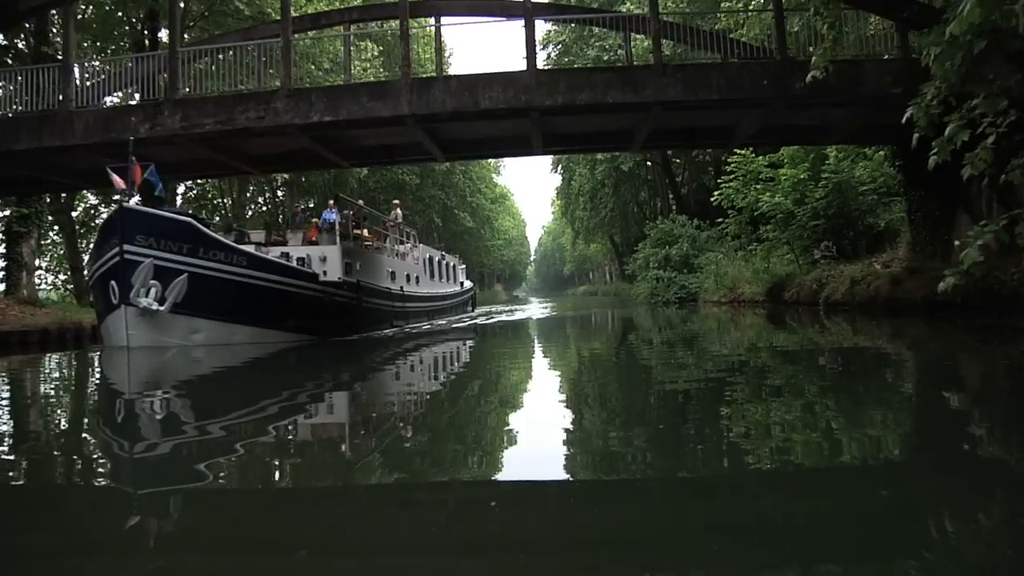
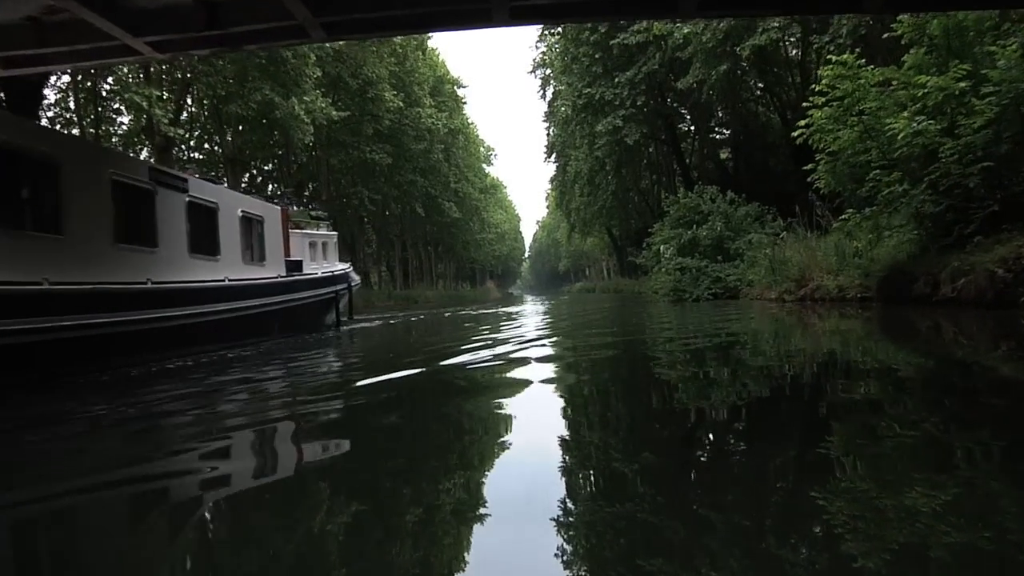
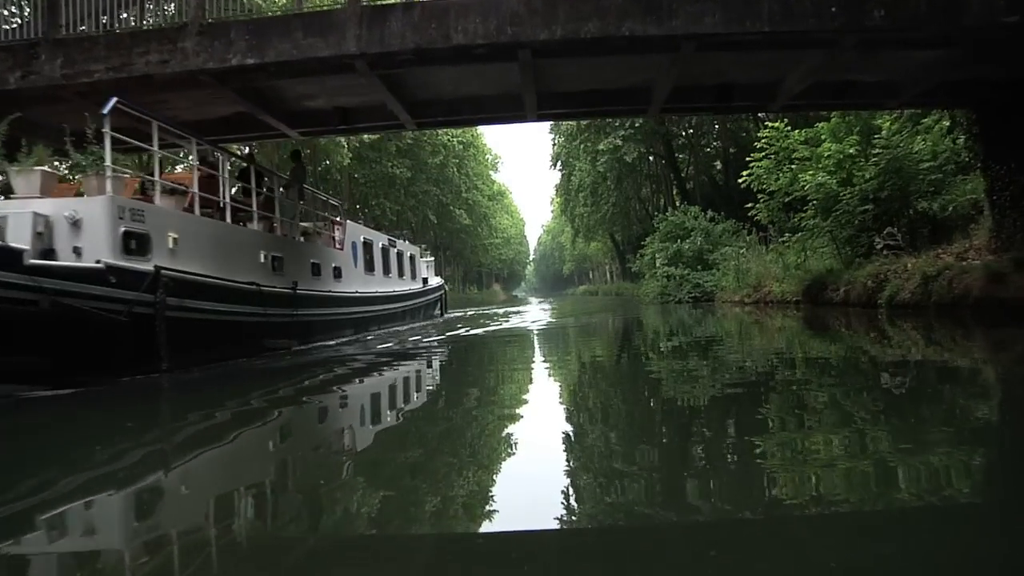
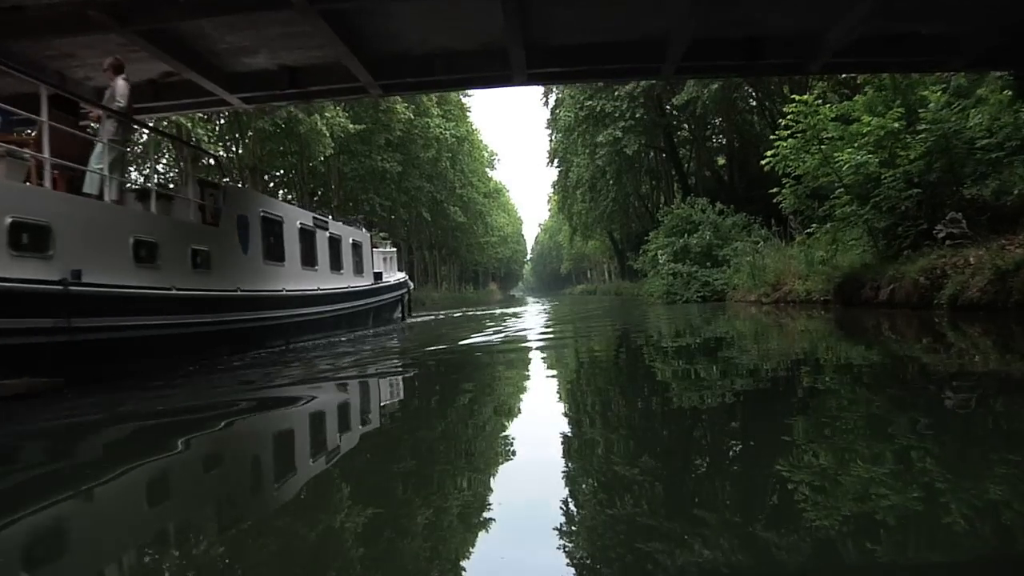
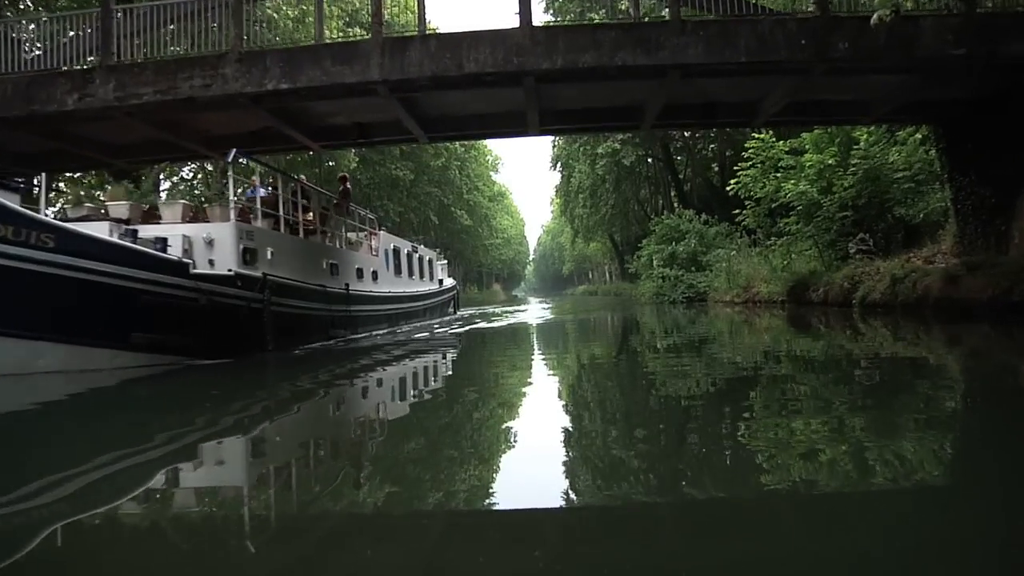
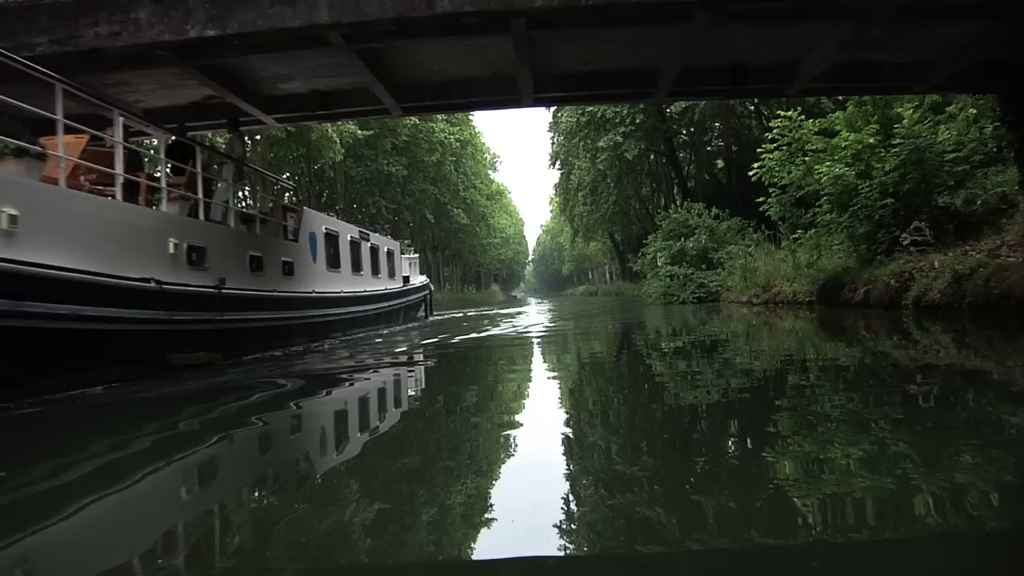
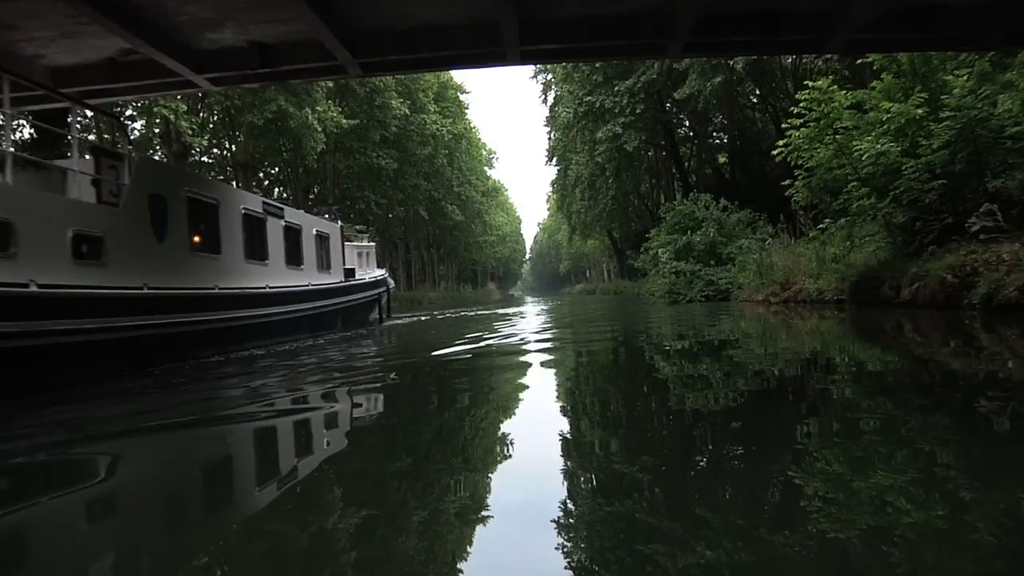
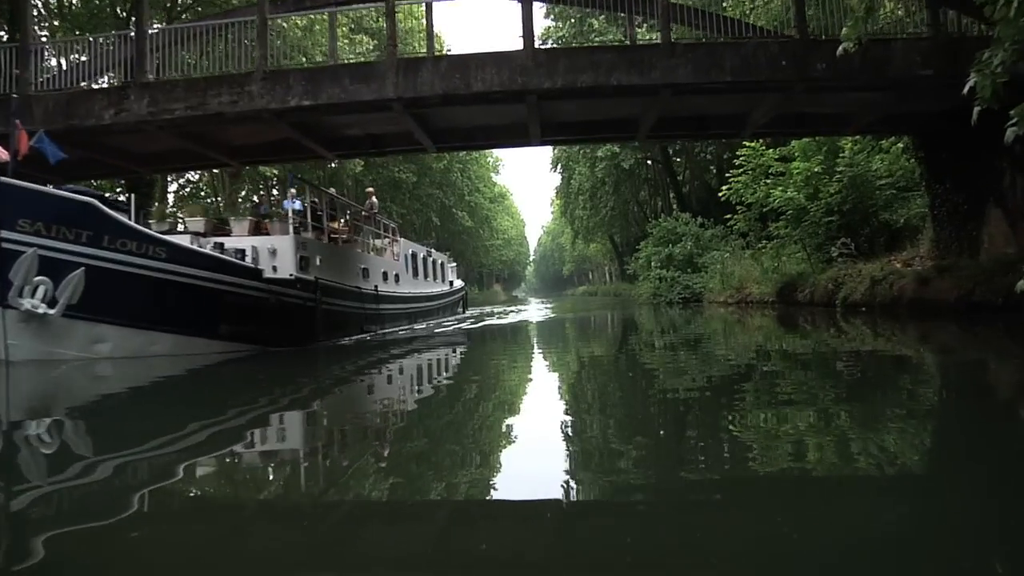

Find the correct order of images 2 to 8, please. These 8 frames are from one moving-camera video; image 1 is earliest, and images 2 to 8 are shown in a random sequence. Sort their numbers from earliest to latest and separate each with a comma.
8, 5, 3, 6, 4, 7, 2
